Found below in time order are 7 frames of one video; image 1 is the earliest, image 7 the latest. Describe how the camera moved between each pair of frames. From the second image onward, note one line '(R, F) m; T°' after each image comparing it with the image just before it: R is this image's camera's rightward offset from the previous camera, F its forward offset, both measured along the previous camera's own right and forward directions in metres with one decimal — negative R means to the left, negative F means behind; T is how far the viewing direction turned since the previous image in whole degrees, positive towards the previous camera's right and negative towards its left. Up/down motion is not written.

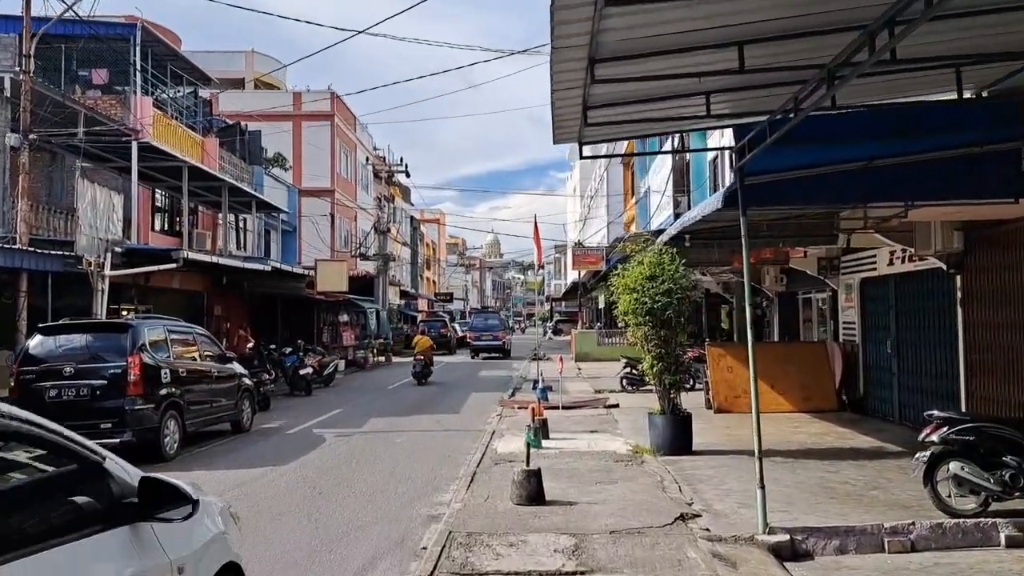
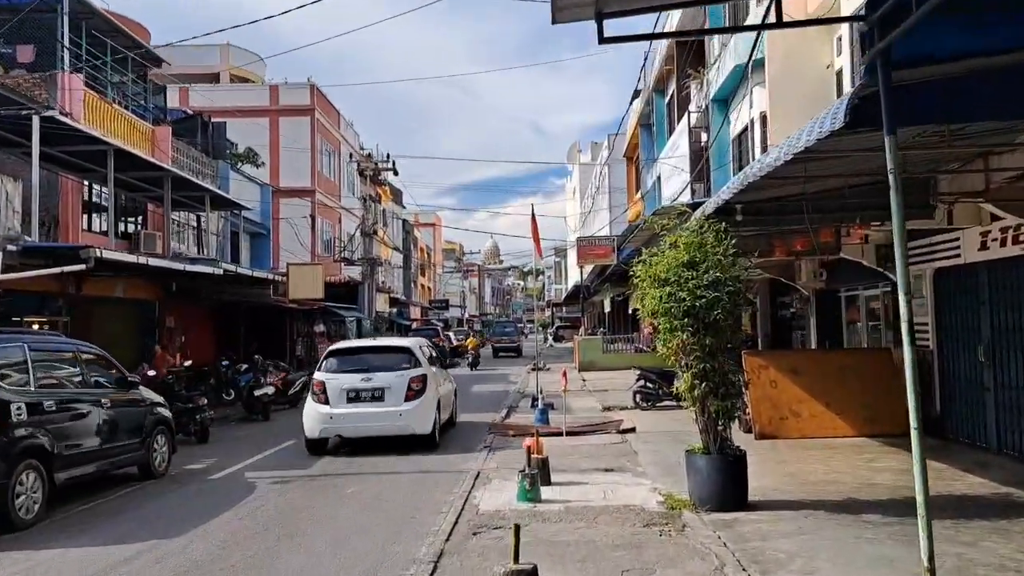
(+0.2, +3.1) m; 0°
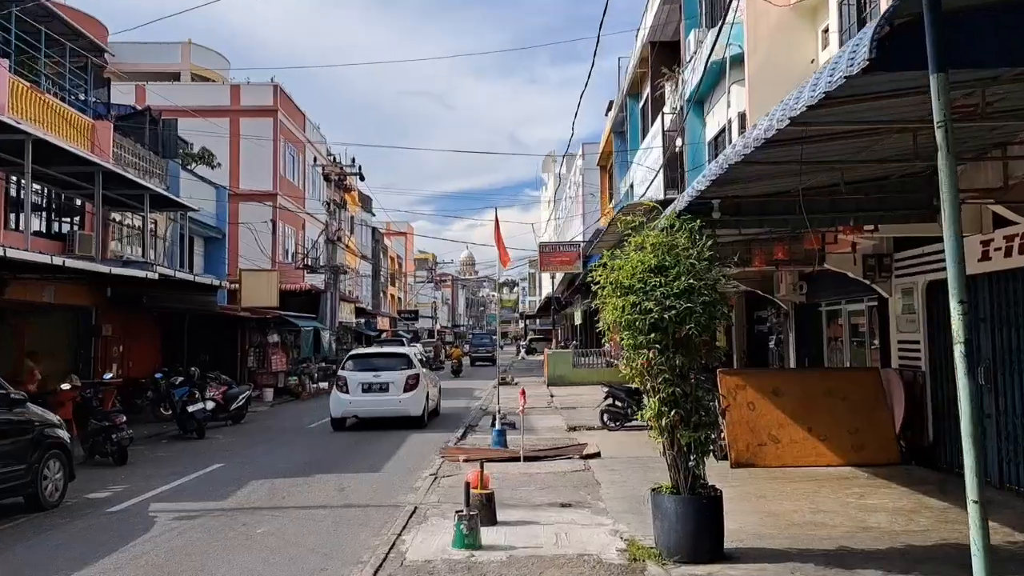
(+0.3, +1.3) m; +2°
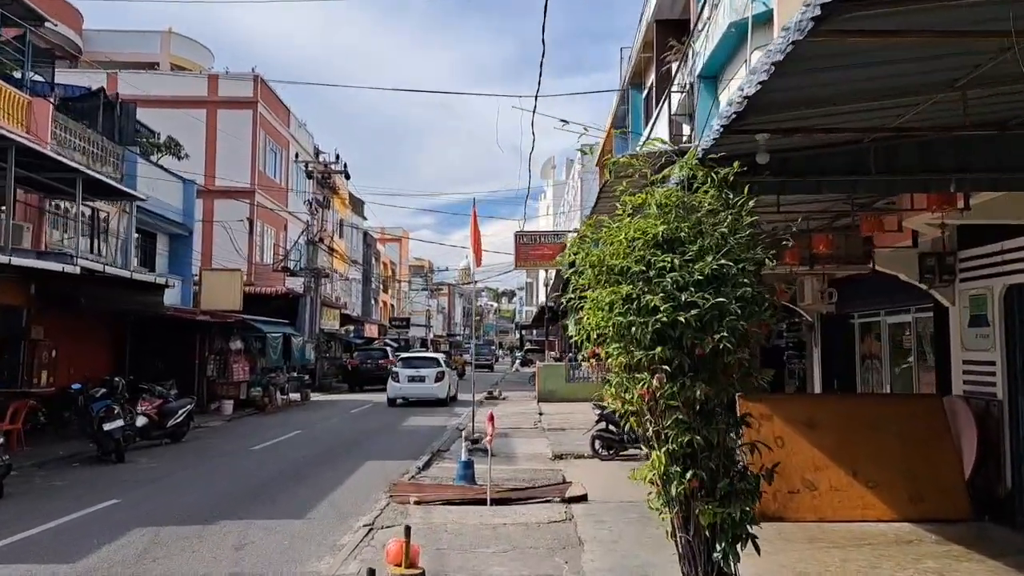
(+0.4, +2.4) m; 0°
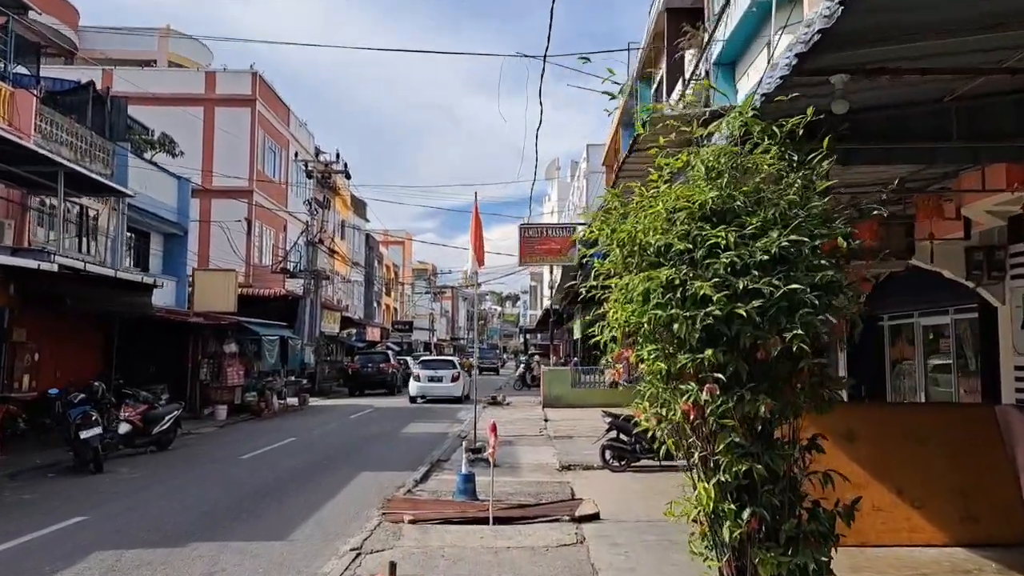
(0.0, +0.9) m; 0°
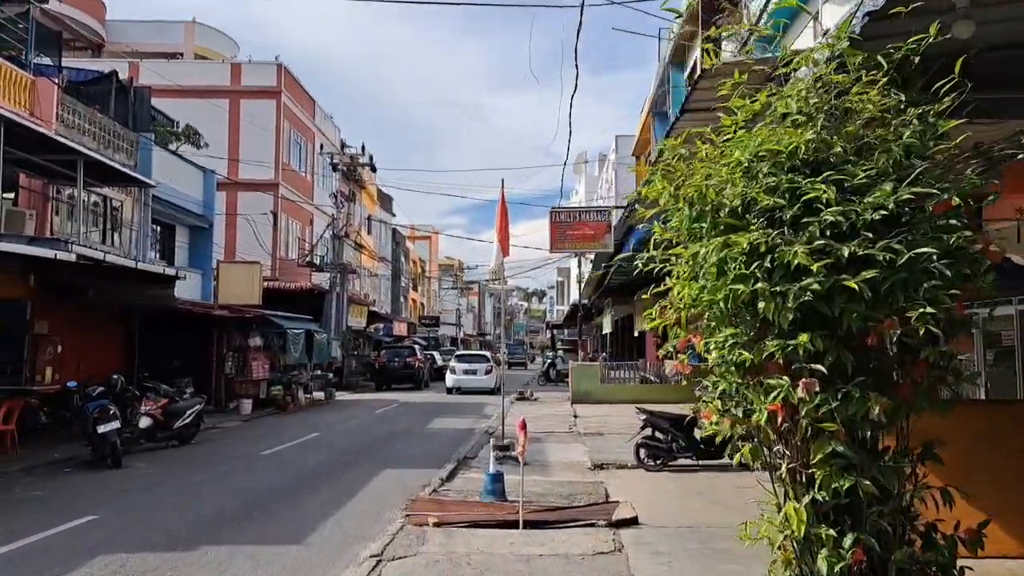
(0.0, +0.6) m; -2°
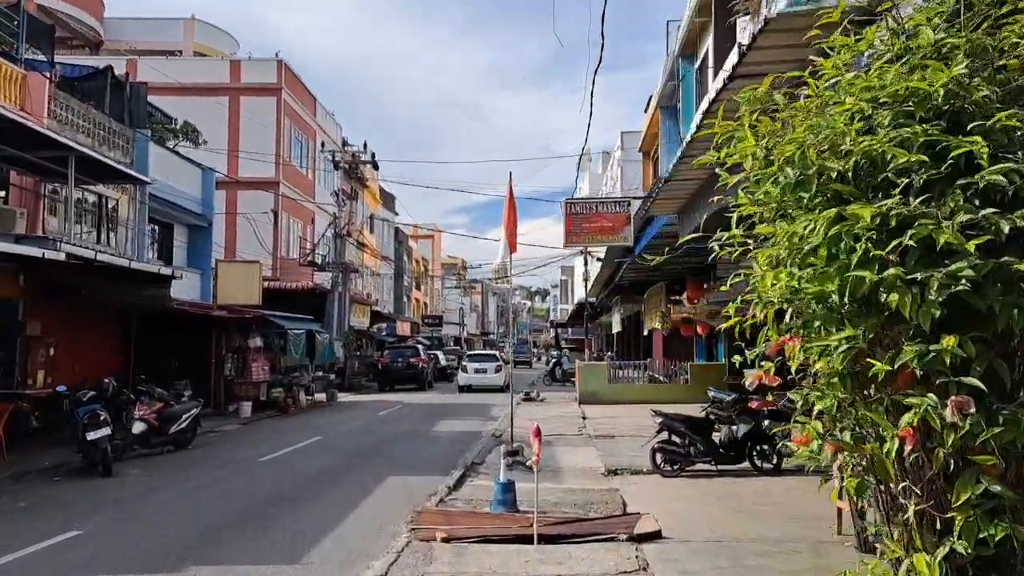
(-0.1, +0.6) m; 0°
